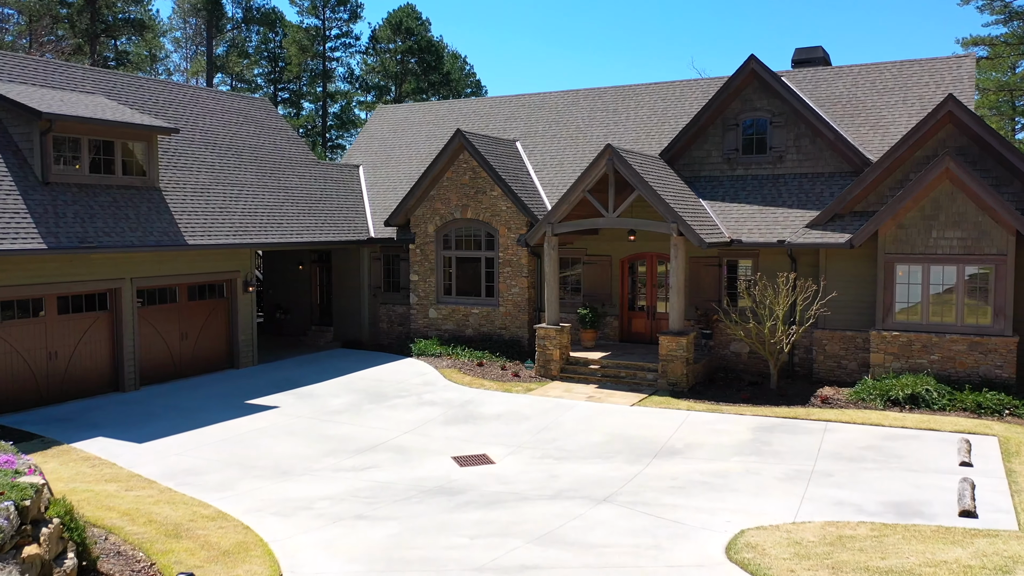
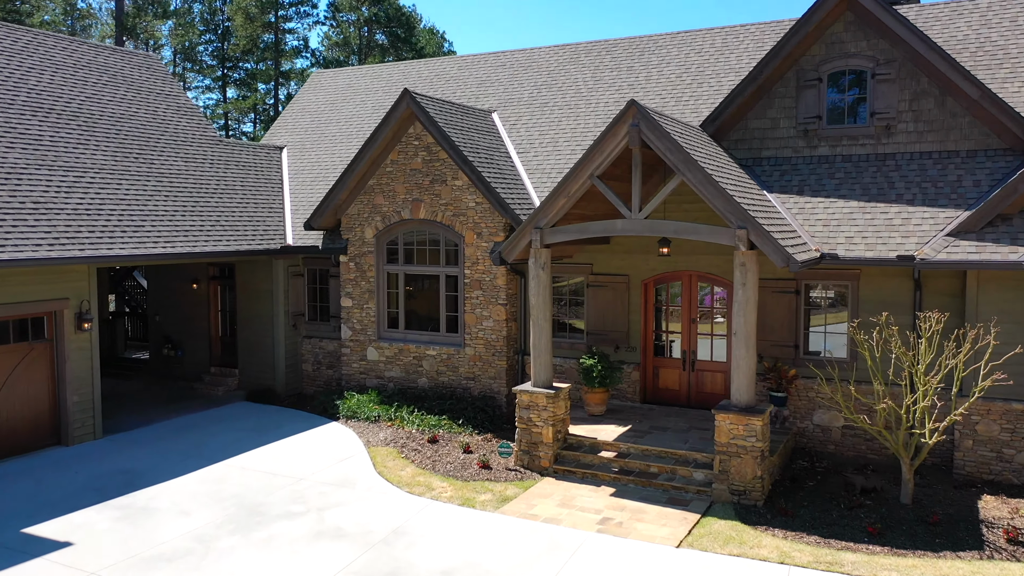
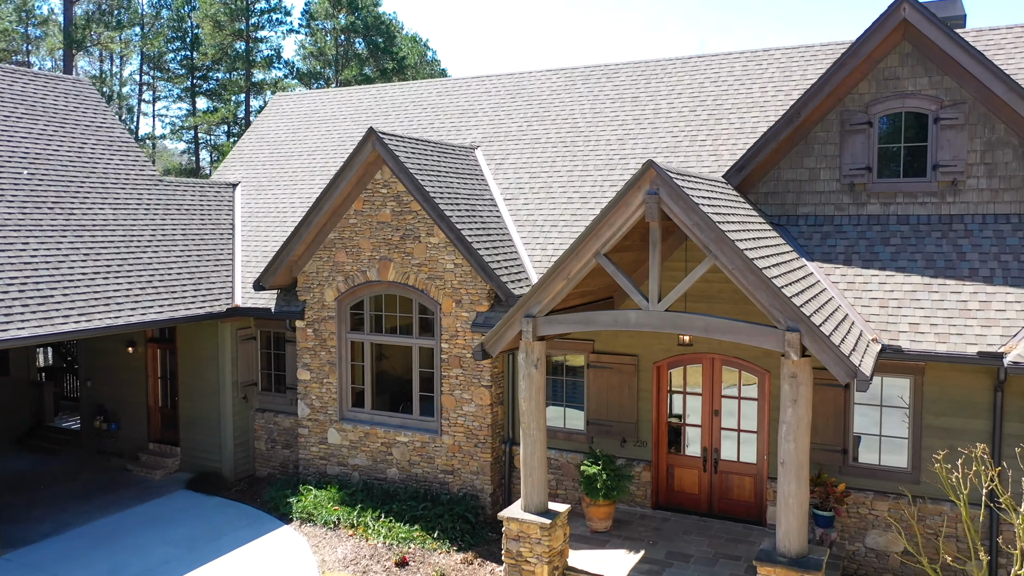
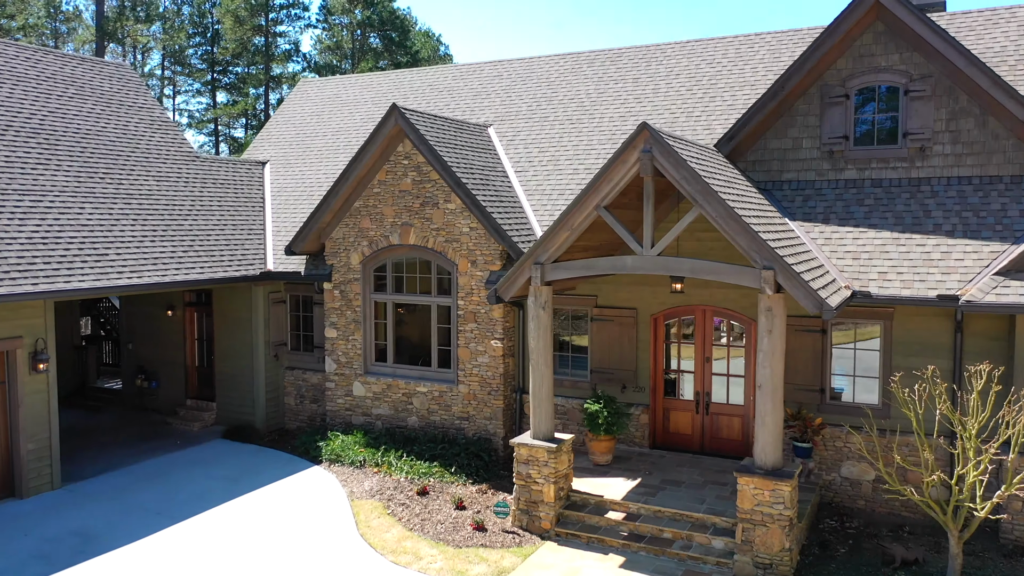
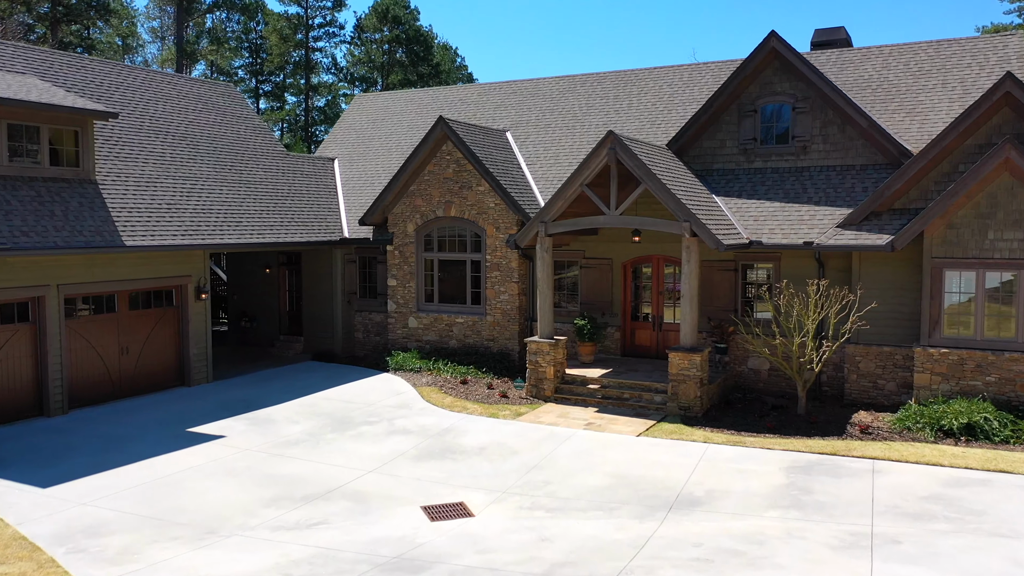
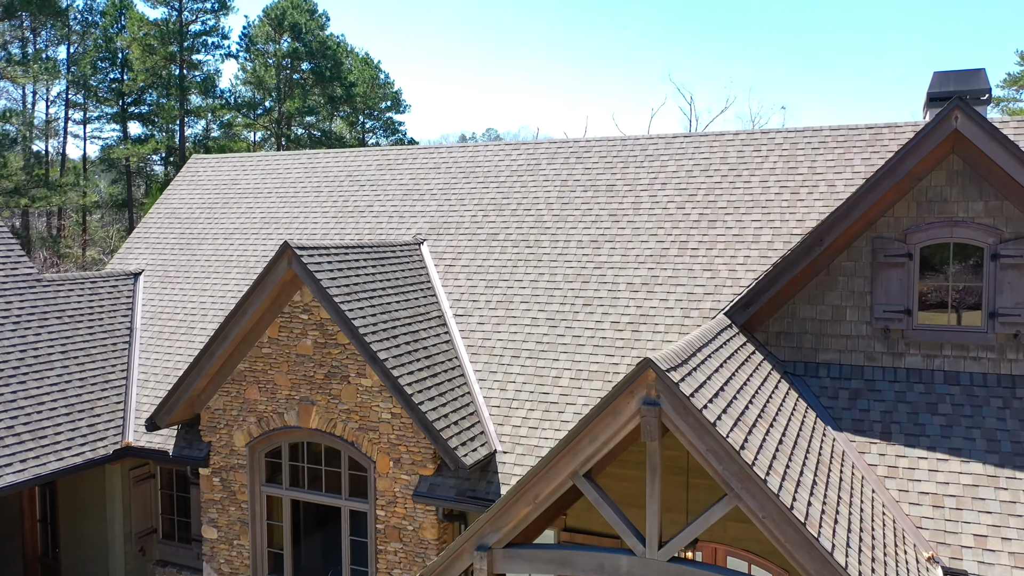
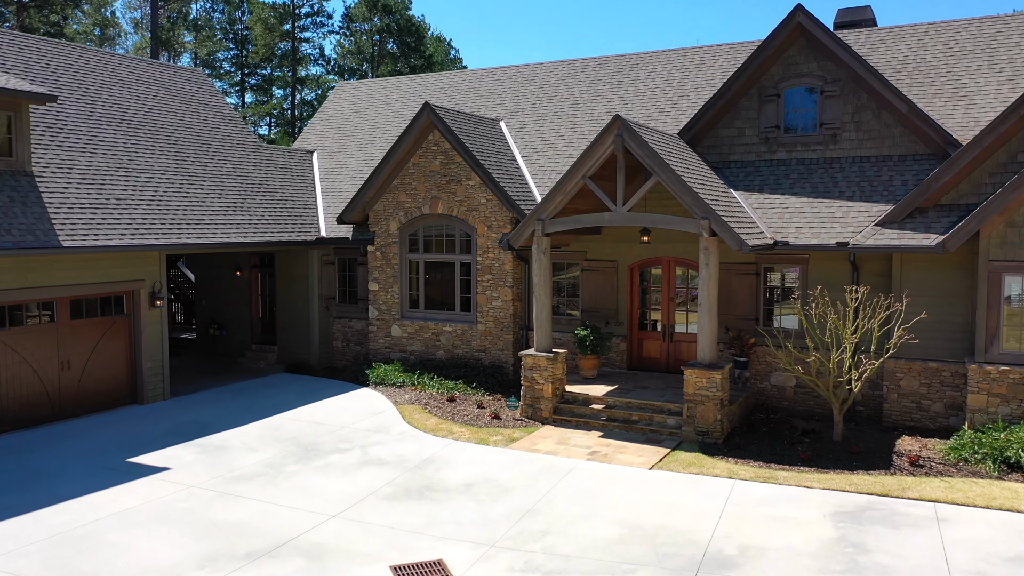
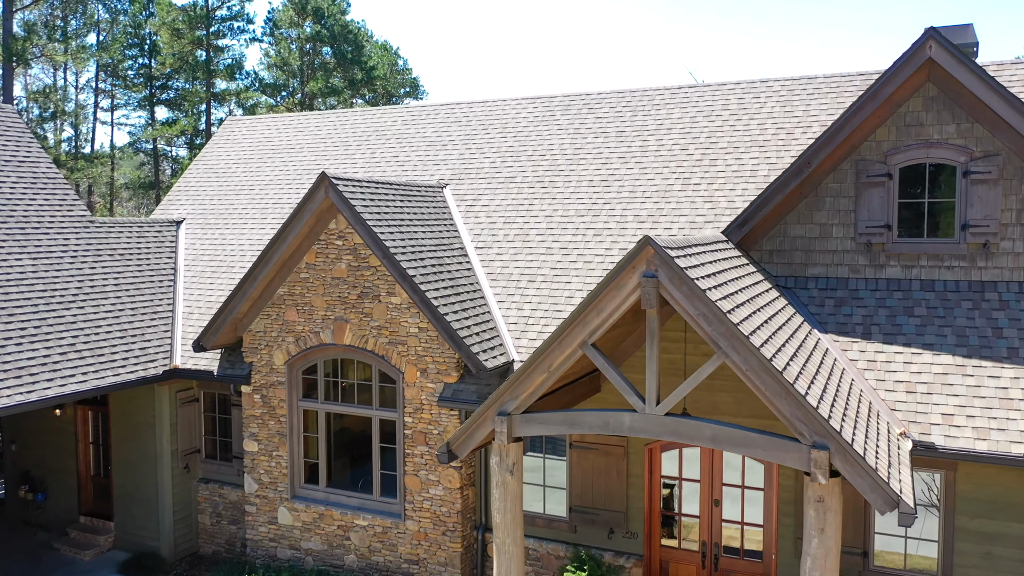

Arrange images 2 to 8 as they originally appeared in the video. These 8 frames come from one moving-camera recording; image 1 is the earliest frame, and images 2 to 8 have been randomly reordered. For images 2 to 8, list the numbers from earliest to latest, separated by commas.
5, 7, 2, 4, 3, 8, 6
